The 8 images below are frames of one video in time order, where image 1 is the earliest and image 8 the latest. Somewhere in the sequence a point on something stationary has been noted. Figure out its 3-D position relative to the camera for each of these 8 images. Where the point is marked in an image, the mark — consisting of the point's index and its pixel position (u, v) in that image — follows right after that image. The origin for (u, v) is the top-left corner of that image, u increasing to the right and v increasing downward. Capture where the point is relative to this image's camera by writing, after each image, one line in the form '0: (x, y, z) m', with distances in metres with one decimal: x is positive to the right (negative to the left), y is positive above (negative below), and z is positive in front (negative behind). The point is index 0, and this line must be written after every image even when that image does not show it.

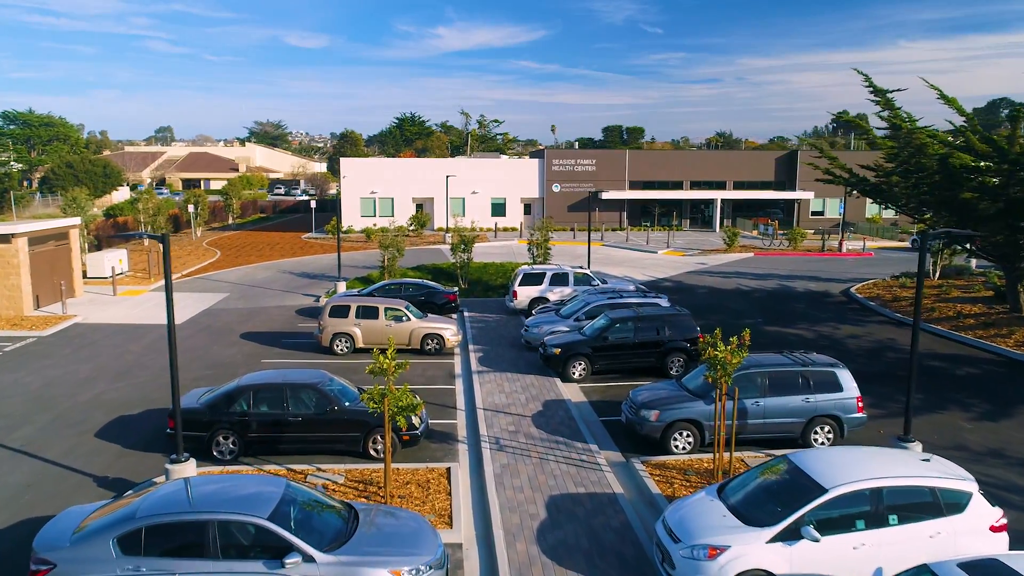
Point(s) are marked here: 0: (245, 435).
0: (-4.1, -2.3, +11.8) m
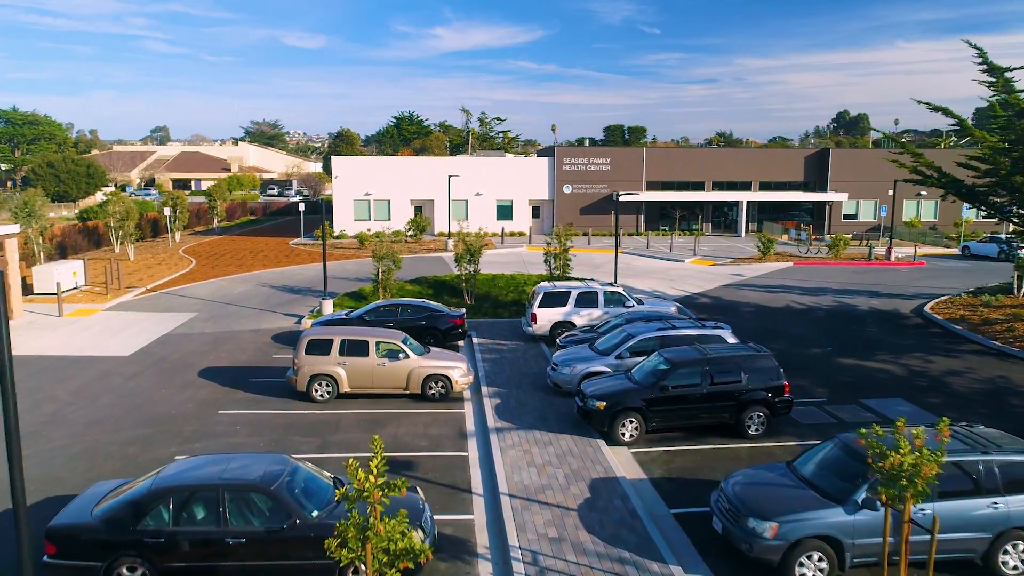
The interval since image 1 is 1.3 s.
0: (-3.6, -2.8, +7.8) m
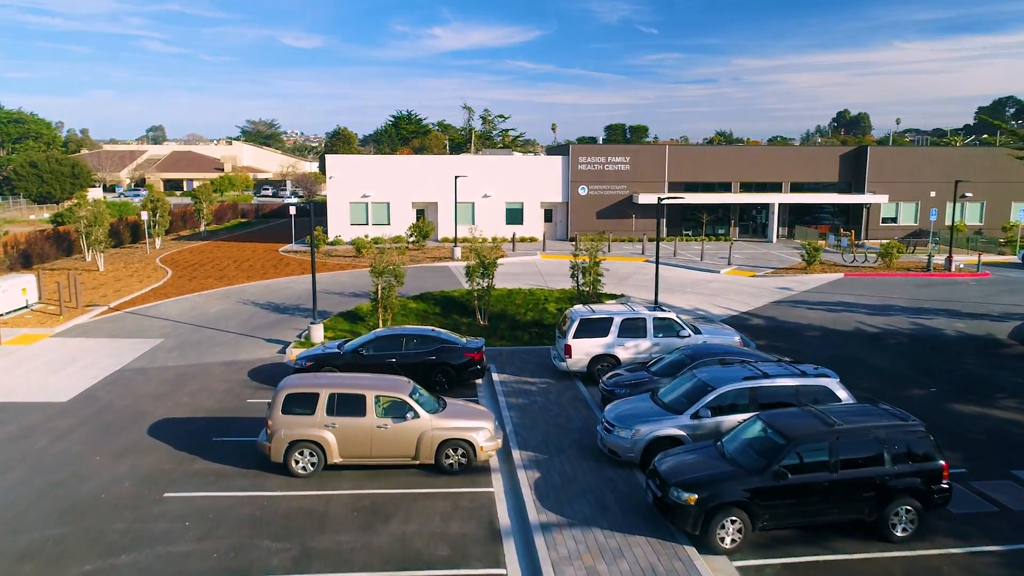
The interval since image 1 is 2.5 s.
0: (-3.0, -3.4, +4.2) m
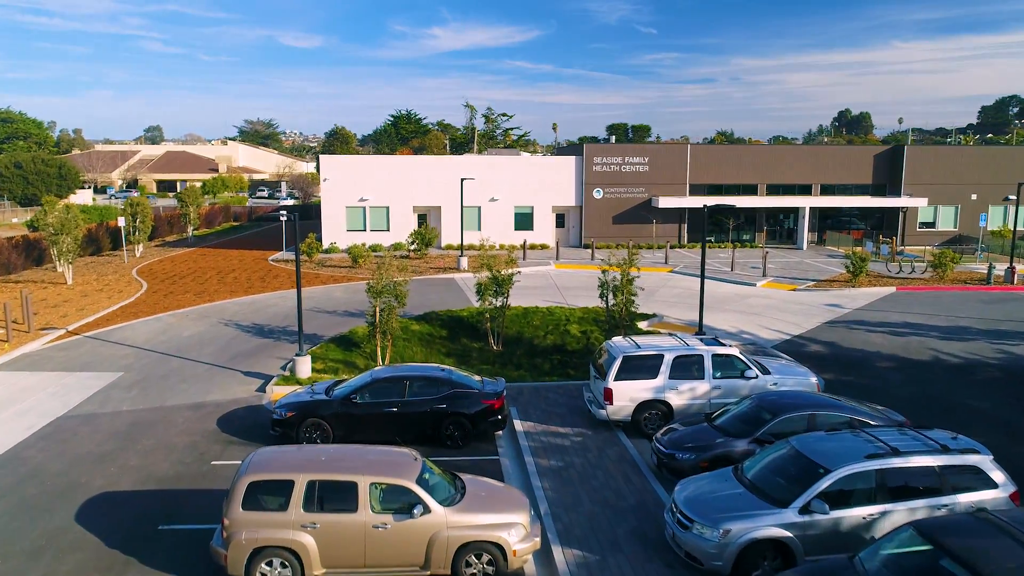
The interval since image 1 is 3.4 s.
0: (-2.5, -3.9, +1.3) m
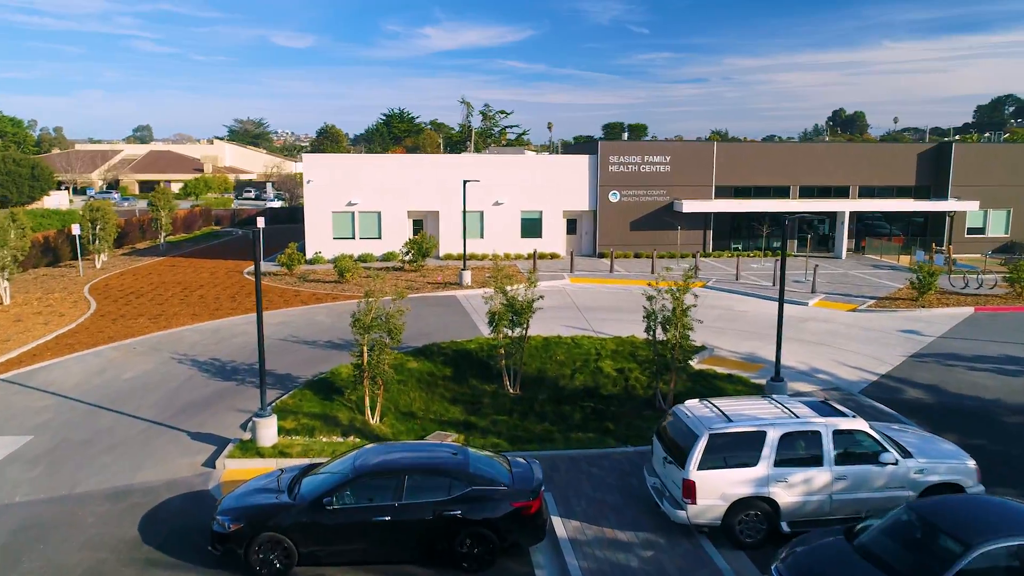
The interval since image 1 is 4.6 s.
0: (-1.9, -4.5, -2.6) m
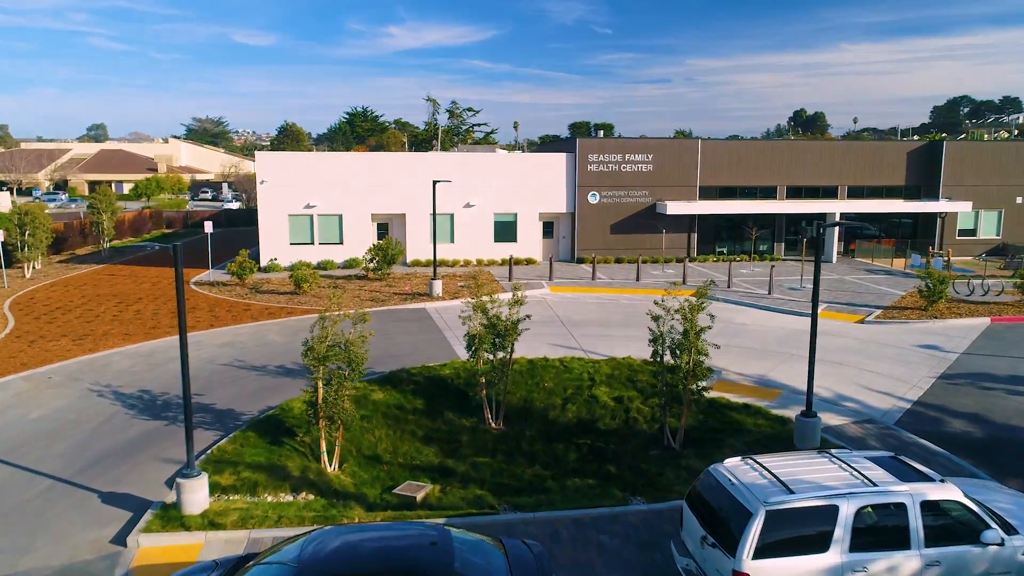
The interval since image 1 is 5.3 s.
0: (-1.3, -4.9, -5.0) m
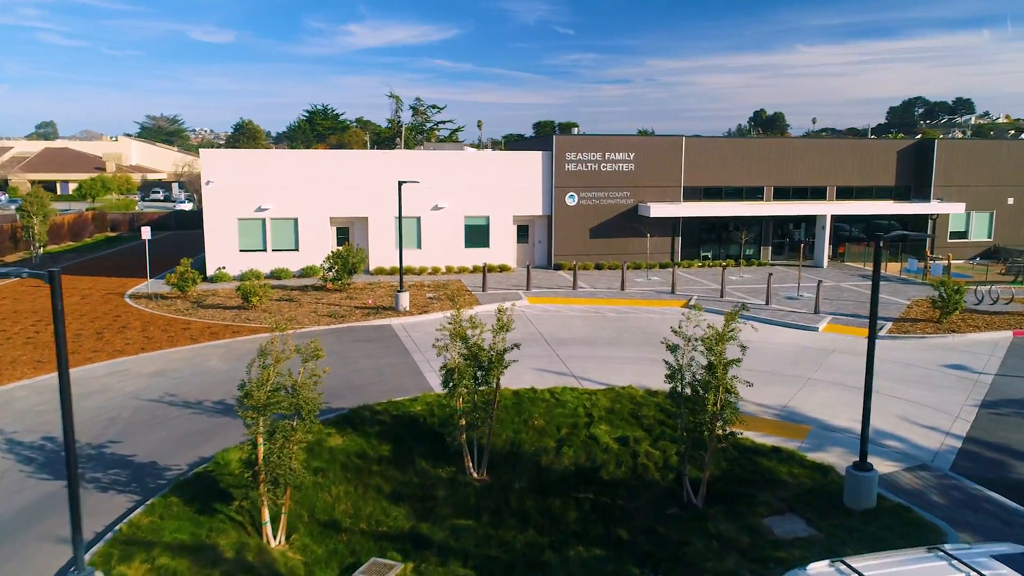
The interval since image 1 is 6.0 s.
0: (-0.6, -5.3, -7.3) m
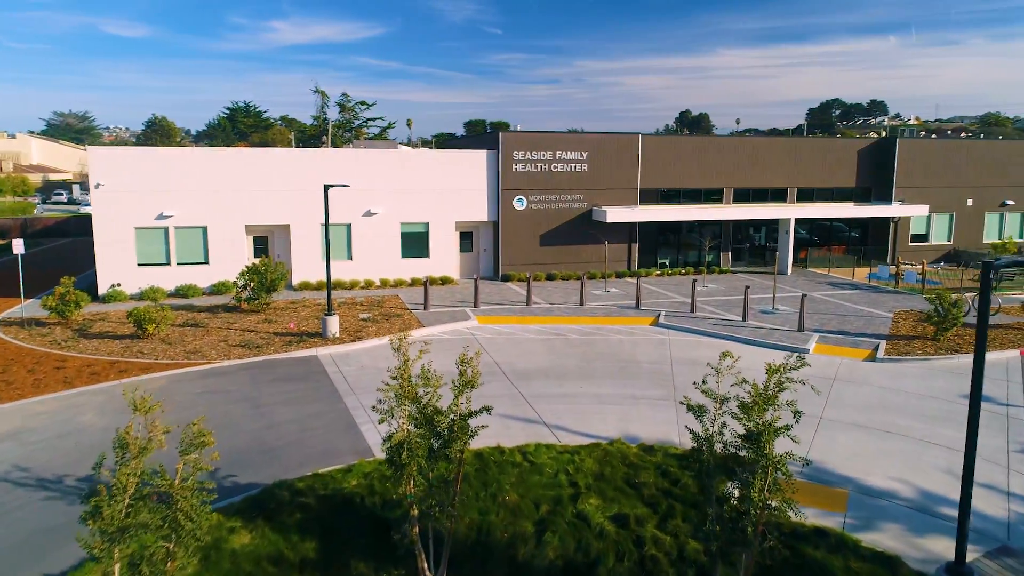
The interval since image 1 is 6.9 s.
0: (+0.8, -5.8, -10.2) m
